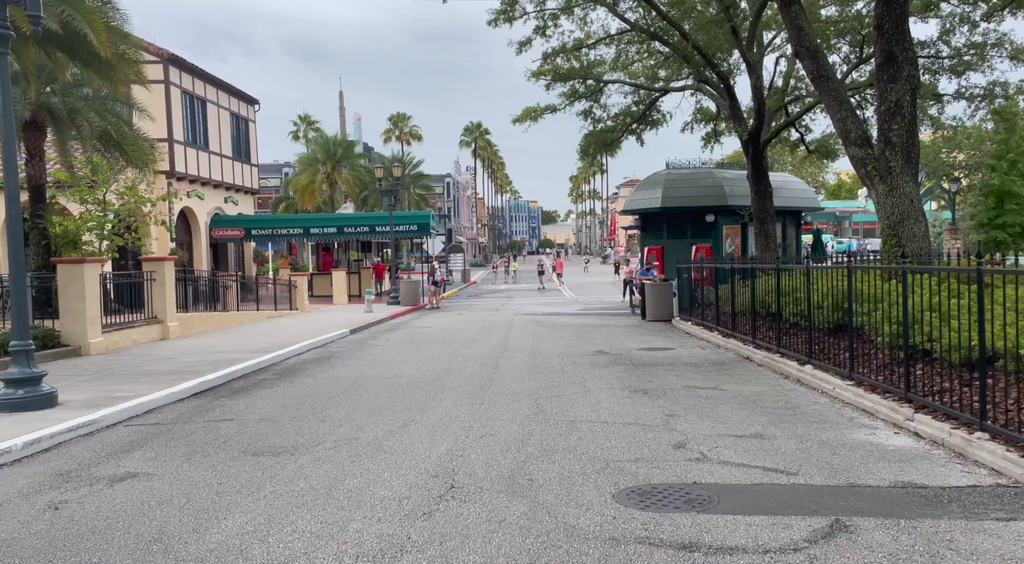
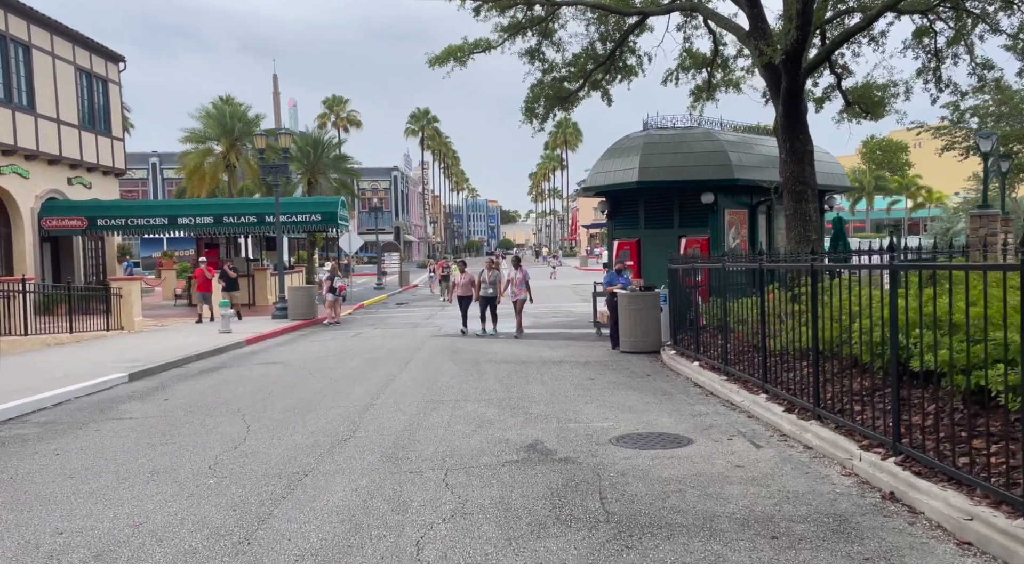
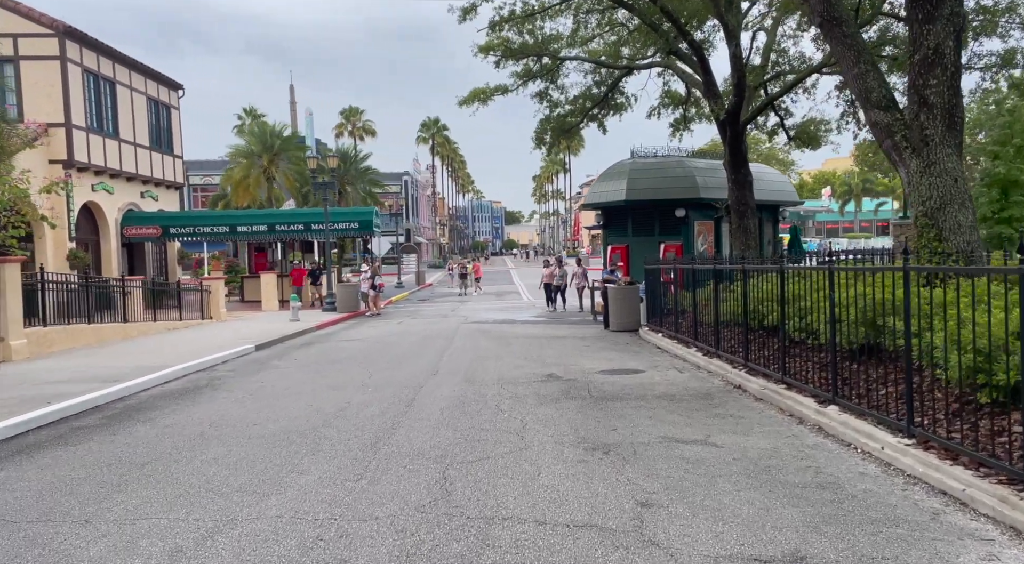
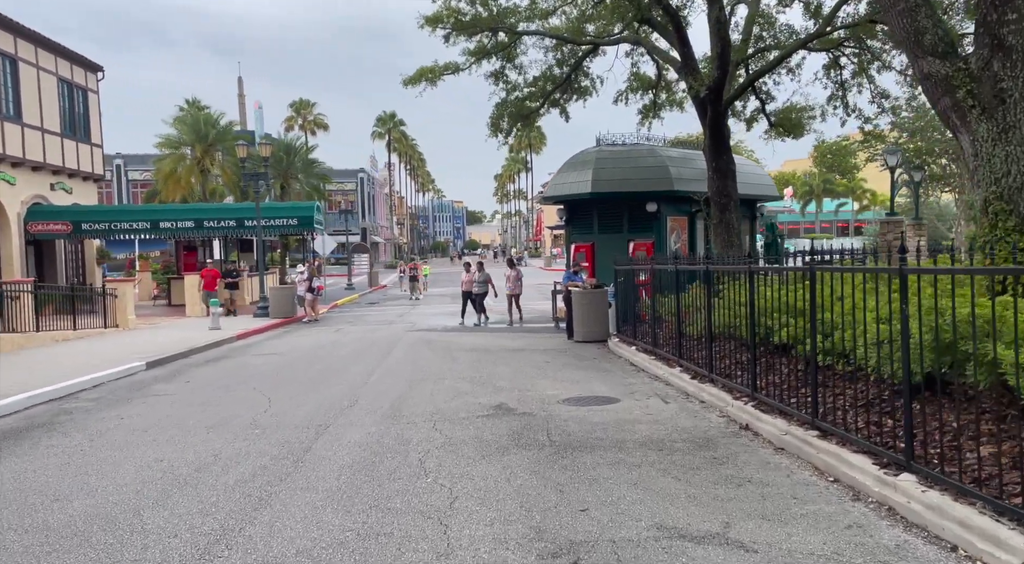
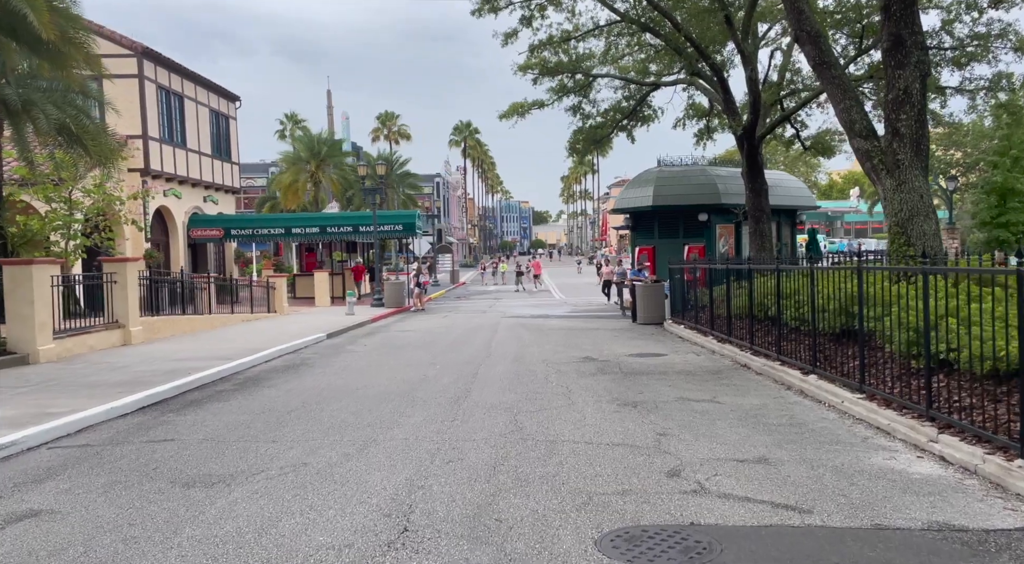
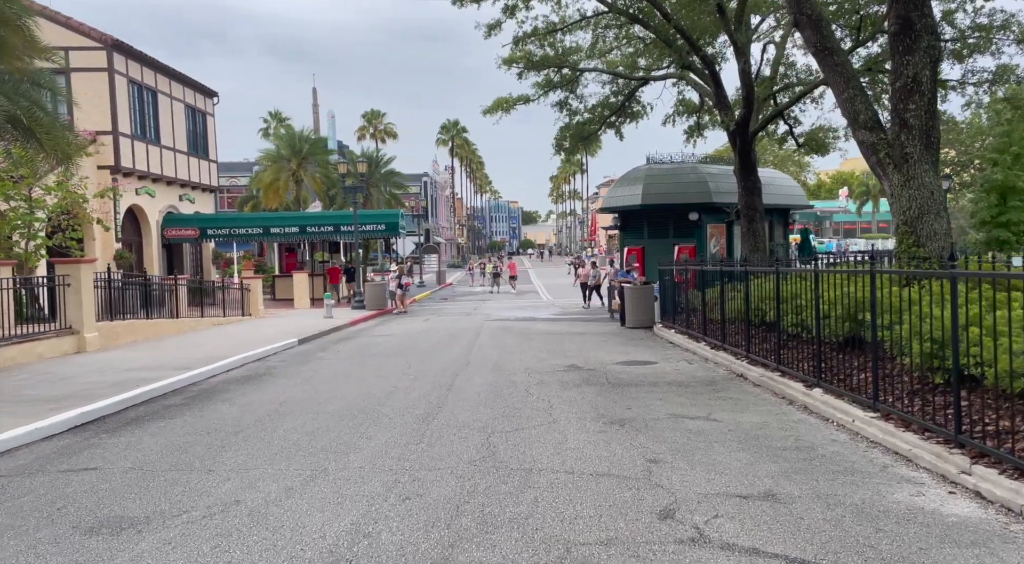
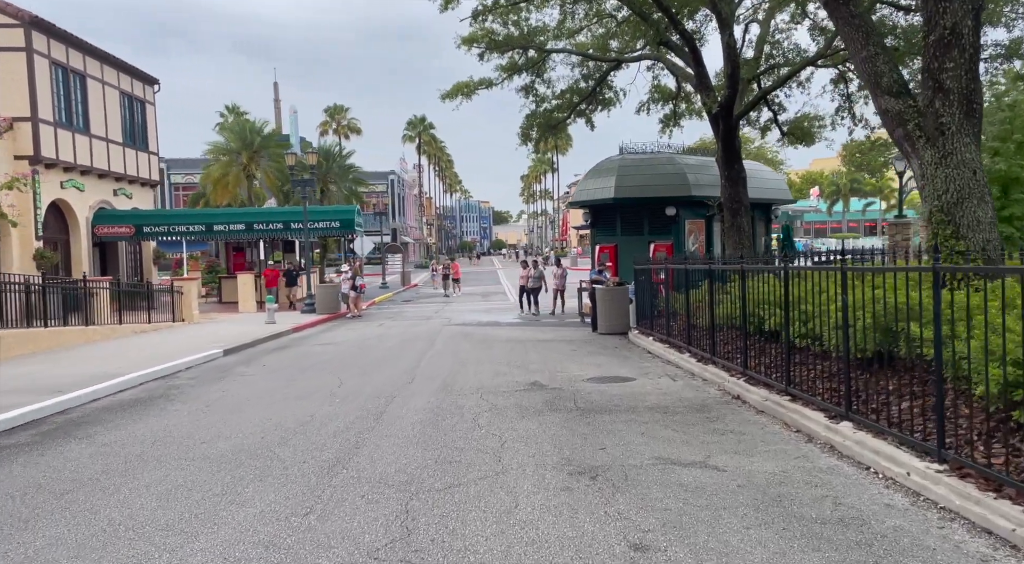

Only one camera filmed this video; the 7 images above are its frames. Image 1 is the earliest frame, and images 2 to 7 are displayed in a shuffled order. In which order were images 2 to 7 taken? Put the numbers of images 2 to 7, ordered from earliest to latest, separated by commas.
5, 6, 3, 7, 4, 2
